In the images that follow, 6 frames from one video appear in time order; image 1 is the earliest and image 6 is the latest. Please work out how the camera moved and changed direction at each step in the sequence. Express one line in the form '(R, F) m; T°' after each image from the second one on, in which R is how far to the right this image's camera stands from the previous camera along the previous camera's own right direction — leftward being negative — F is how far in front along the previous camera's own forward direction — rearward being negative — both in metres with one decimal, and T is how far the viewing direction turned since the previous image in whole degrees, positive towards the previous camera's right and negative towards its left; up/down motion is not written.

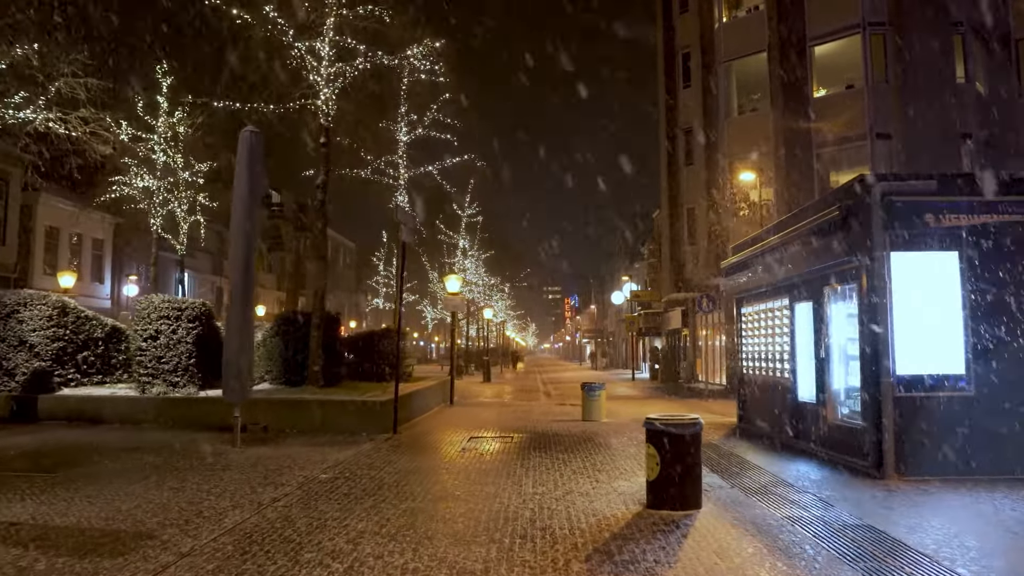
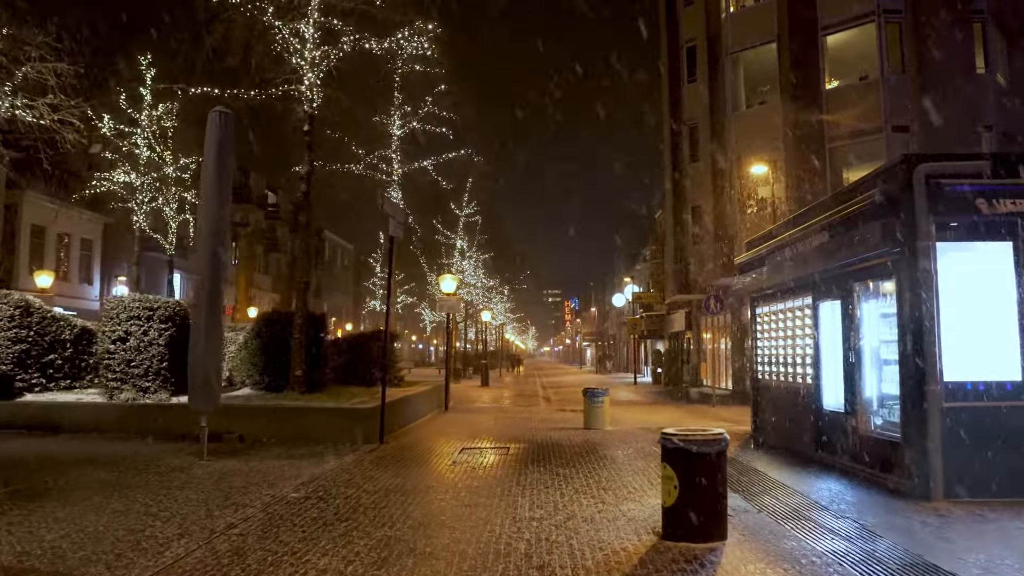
(+0.1, +1.0) m; 0°
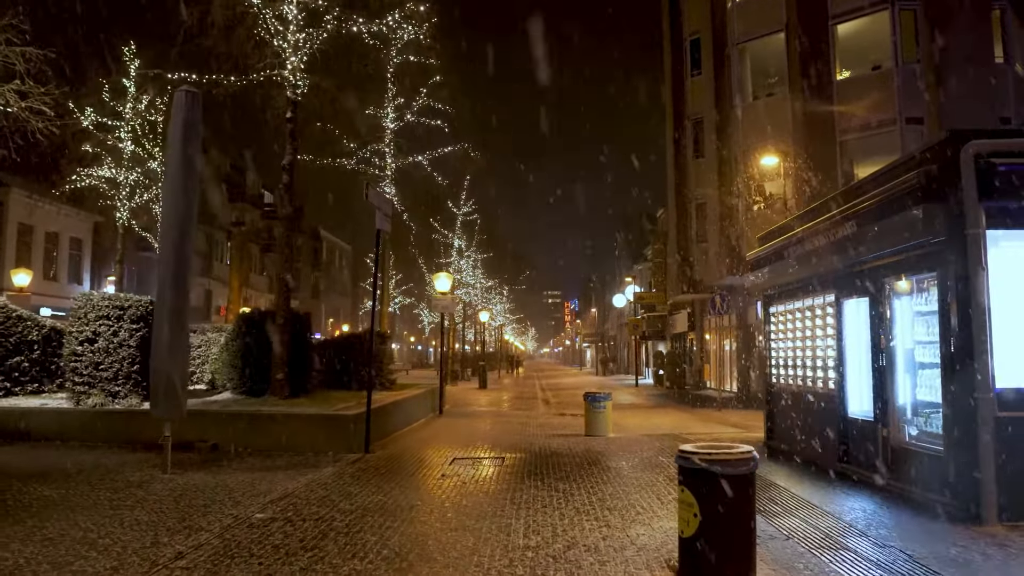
(+0.1, +0.9) m; 0°
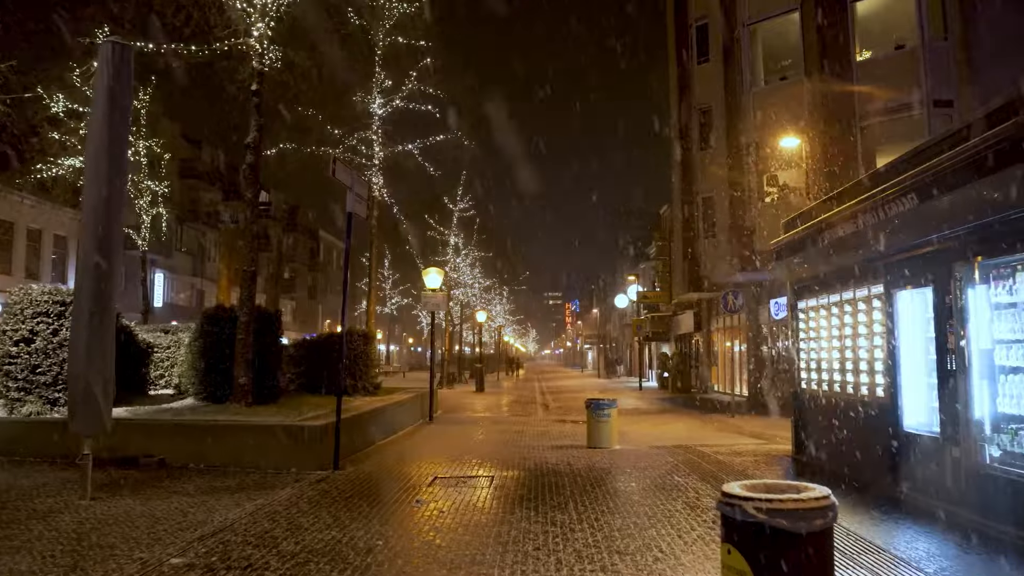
(+0.1, +1.5) m; 0°
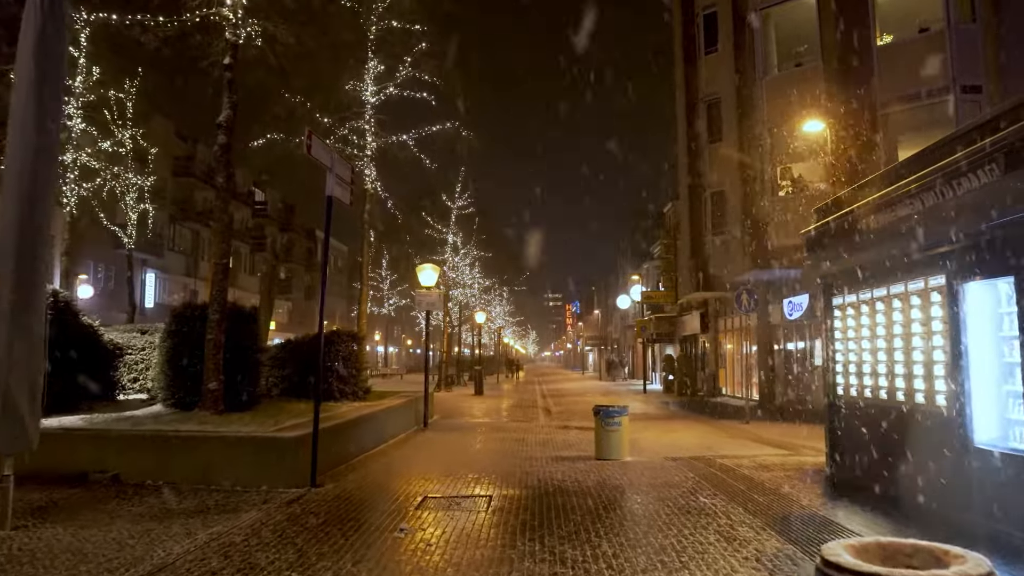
(0.0, +1.2) m; 0°
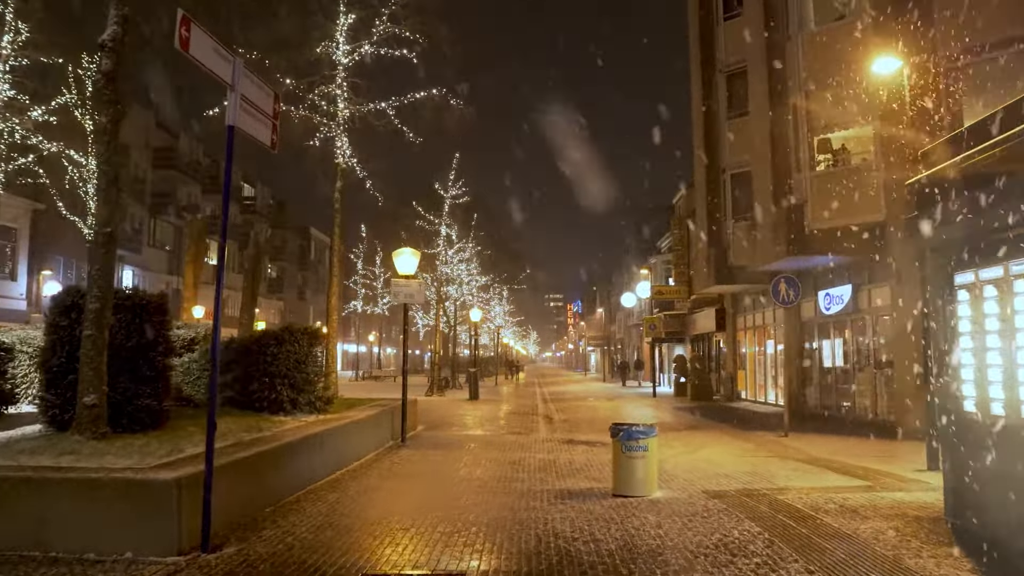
(+0.1, +2.9) m; 0°
